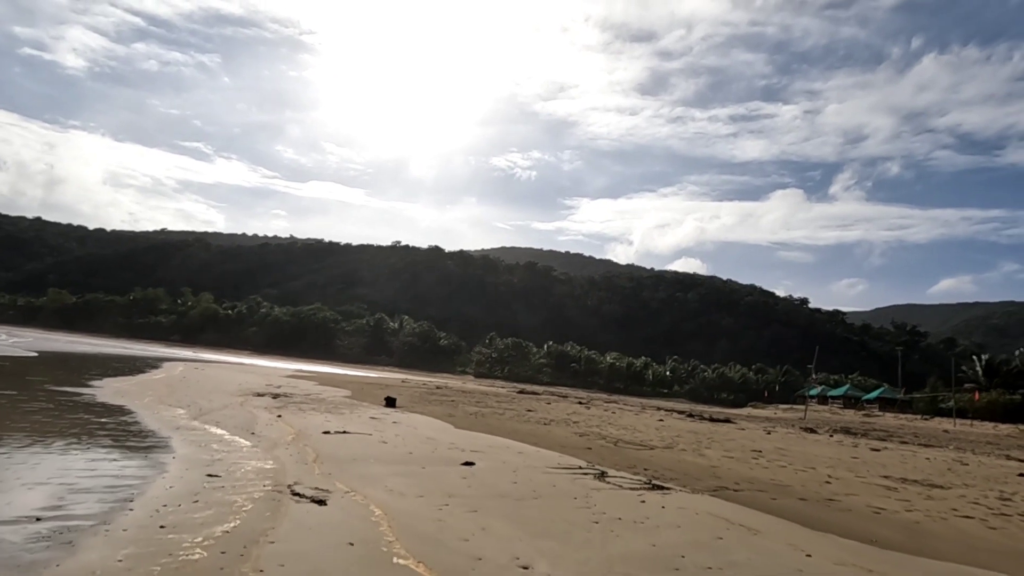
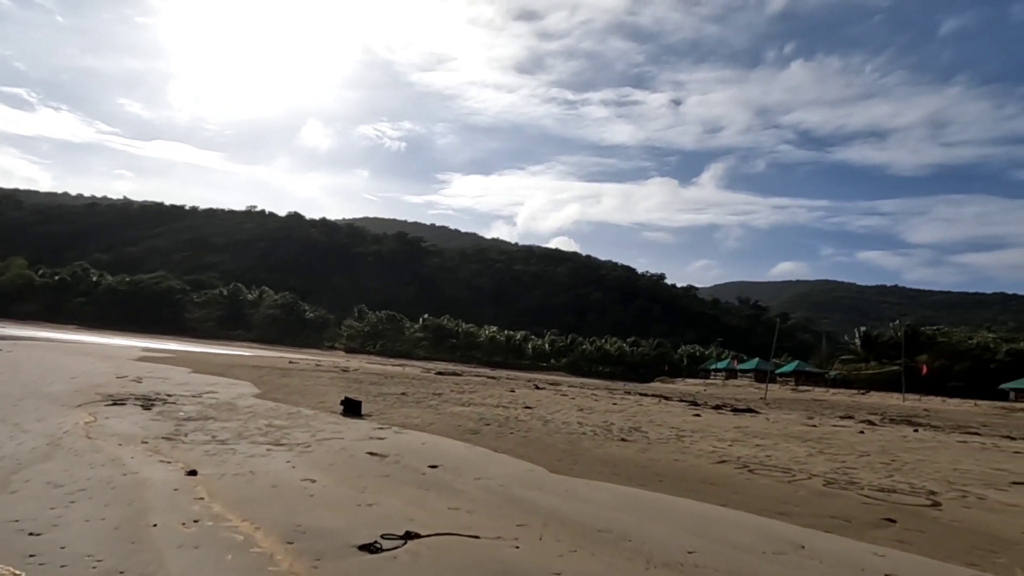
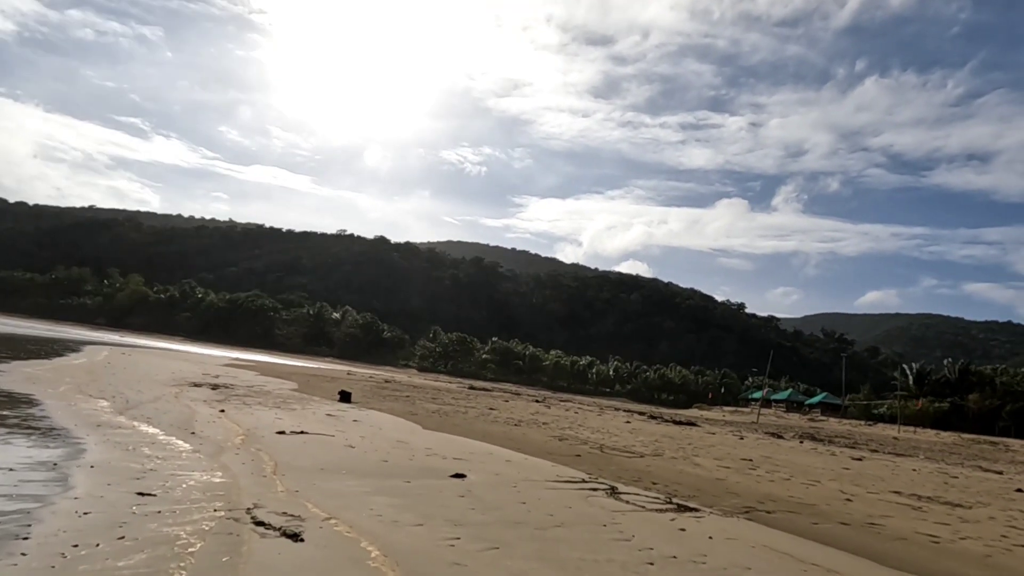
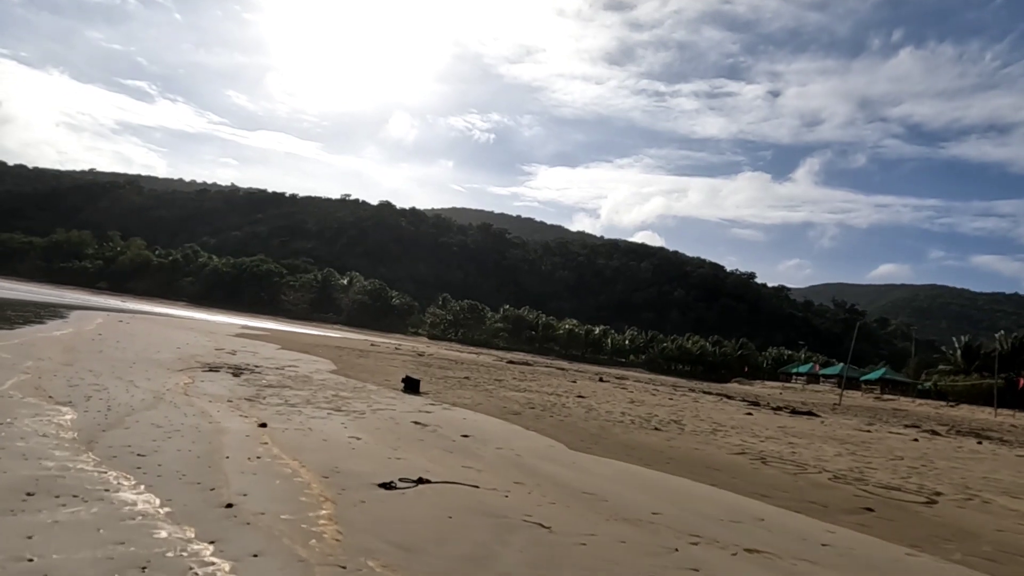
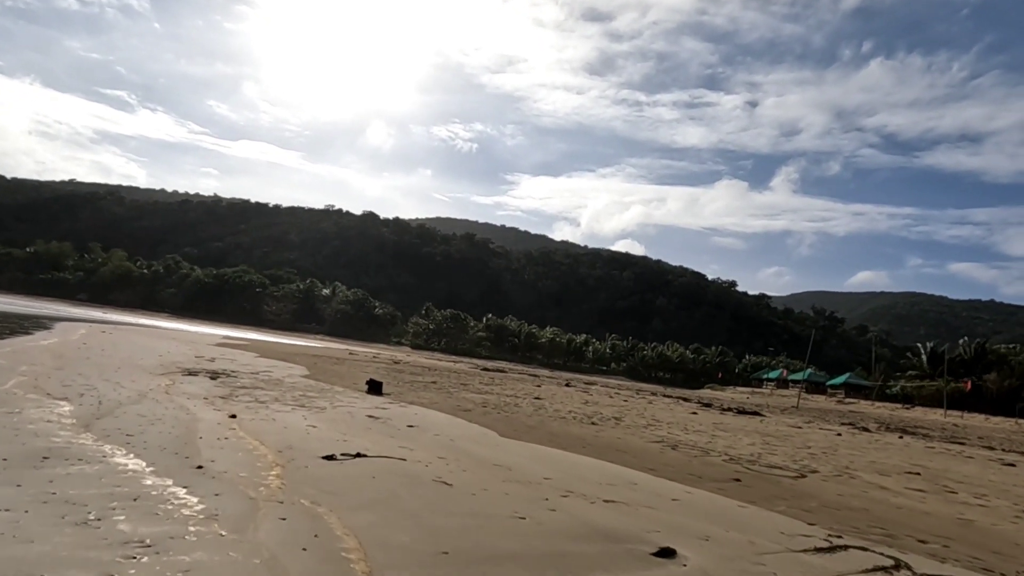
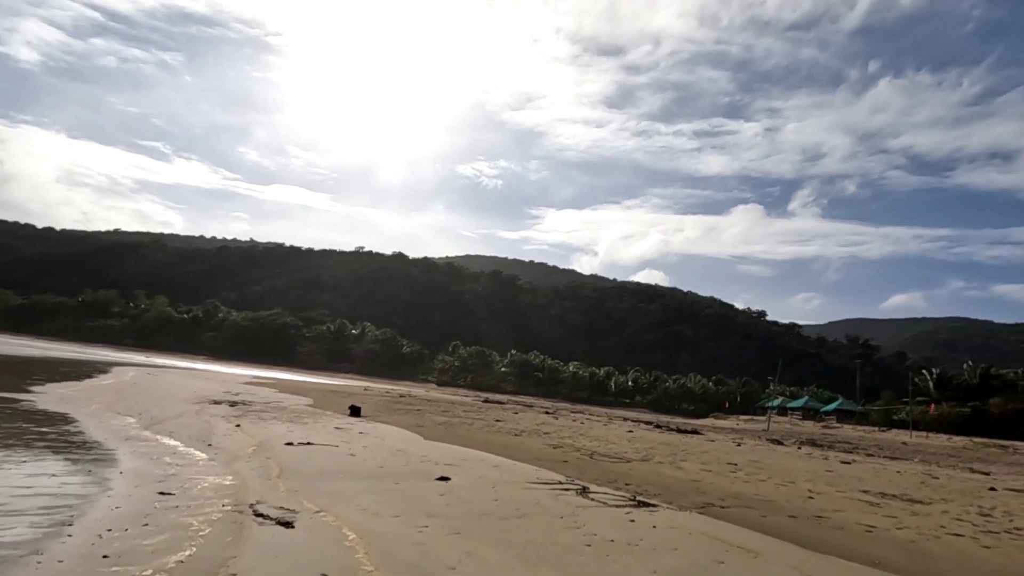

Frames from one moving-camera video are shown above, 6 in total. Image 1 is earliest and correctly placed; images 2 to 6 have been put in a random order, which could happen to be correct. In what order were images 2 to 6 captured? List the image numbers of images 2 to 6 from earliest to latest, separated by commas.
6, 3, 5, 4, 2
